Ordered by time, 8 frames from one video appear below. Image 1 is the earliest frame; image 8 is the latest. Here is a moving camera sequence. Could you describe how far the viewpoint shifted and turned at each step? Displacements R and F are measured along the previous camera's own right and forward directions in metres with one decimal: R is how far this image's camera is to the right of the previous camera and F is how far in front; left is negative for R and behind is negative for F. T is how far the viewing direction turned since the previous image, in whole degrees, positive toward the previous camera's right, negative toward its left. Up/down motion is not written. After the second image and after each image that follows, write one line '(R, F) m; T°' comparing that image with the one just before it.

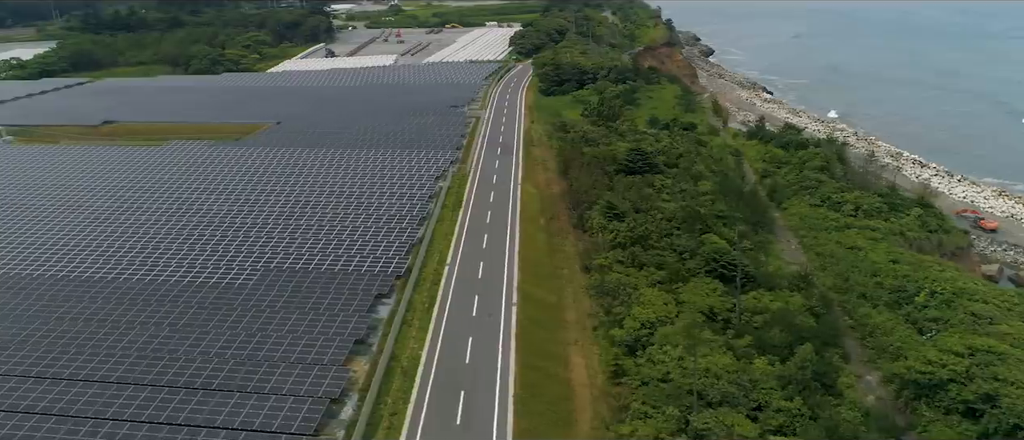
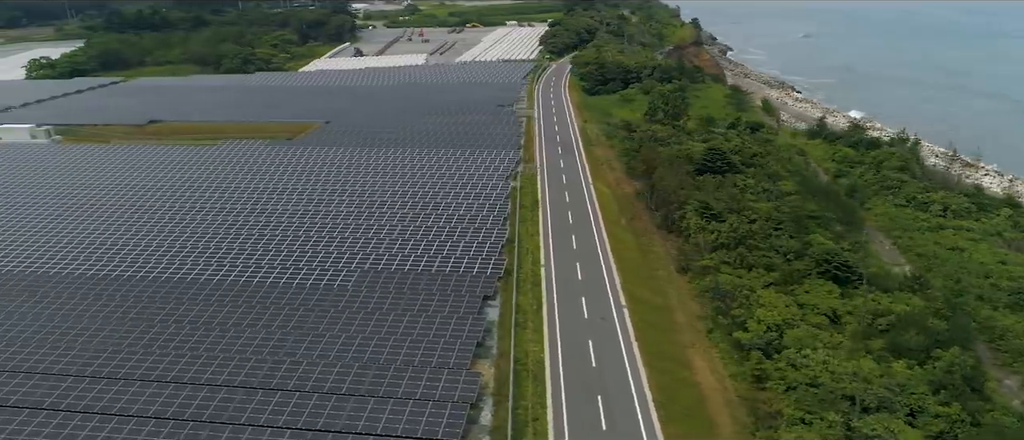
(-3.9, +0.4) m; 0°
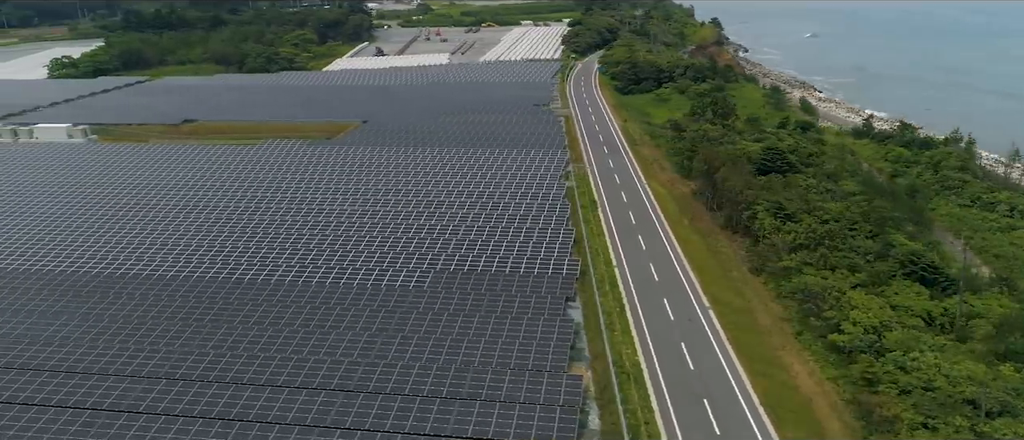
(-2.9, +0.3) m; 0°
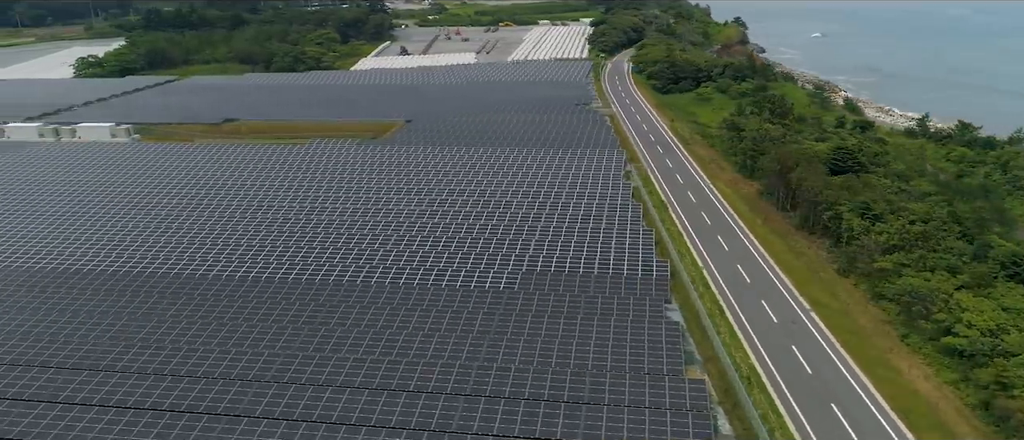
(-3.4, +0.3) m; 0°
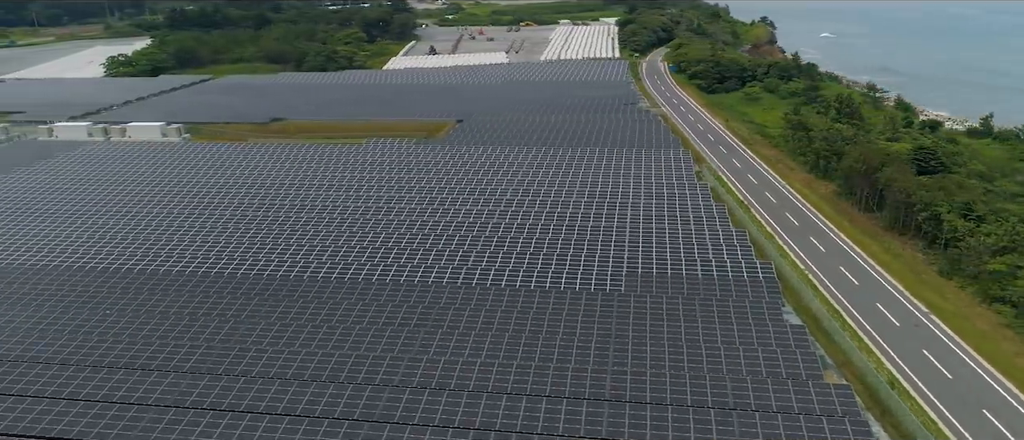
(-3.9, +0.4) m; 0°
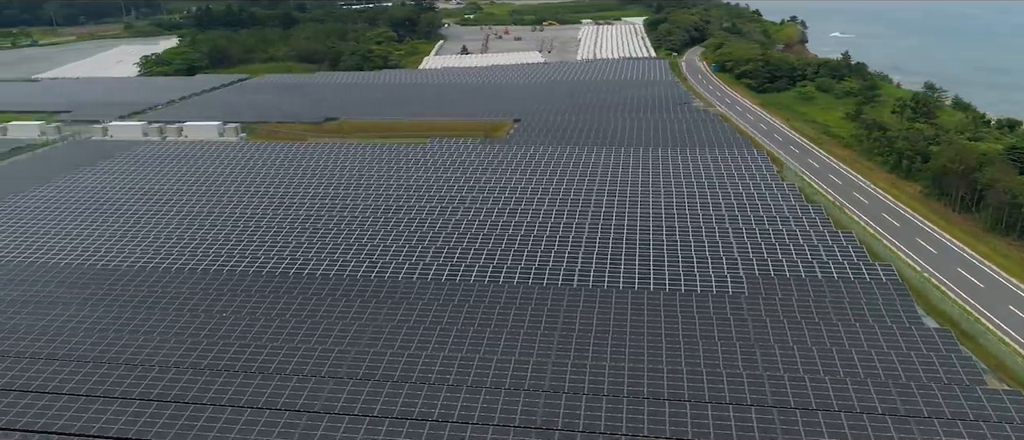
(-4.3, +0.4) m; 0°
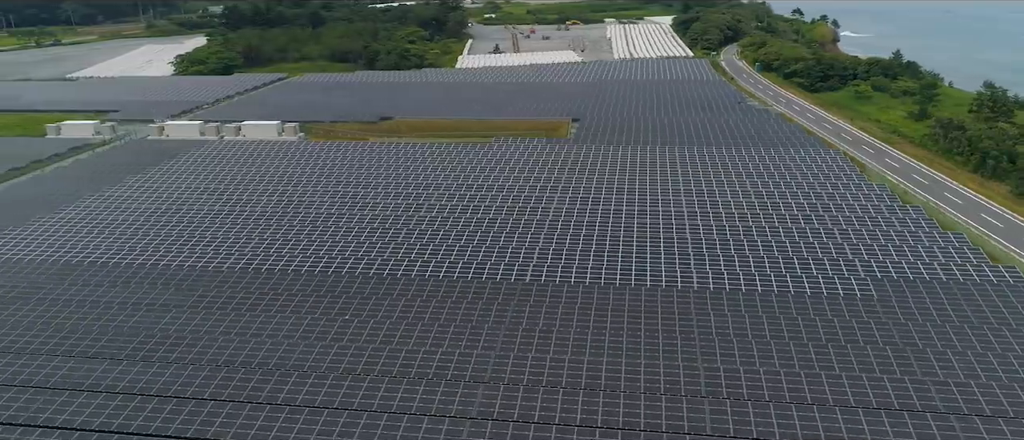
(-4.3, +0.4) m; 0°
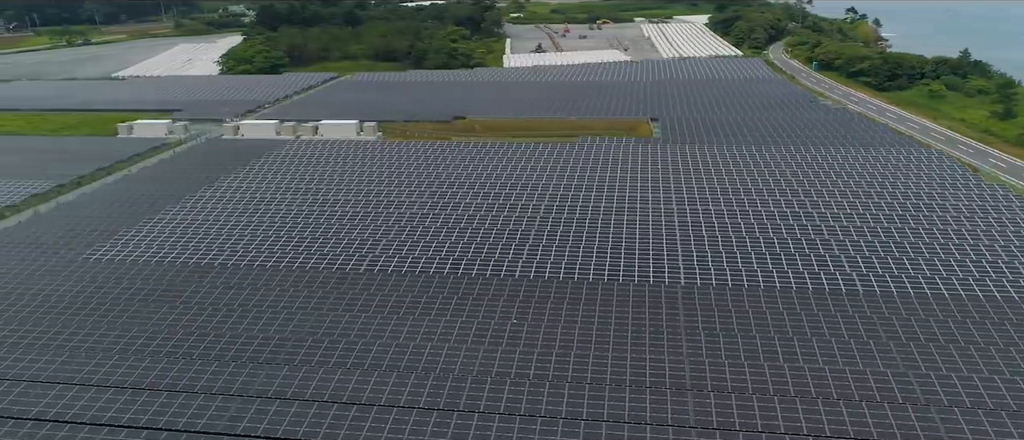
(-5.8, +0.5) m; 0°
